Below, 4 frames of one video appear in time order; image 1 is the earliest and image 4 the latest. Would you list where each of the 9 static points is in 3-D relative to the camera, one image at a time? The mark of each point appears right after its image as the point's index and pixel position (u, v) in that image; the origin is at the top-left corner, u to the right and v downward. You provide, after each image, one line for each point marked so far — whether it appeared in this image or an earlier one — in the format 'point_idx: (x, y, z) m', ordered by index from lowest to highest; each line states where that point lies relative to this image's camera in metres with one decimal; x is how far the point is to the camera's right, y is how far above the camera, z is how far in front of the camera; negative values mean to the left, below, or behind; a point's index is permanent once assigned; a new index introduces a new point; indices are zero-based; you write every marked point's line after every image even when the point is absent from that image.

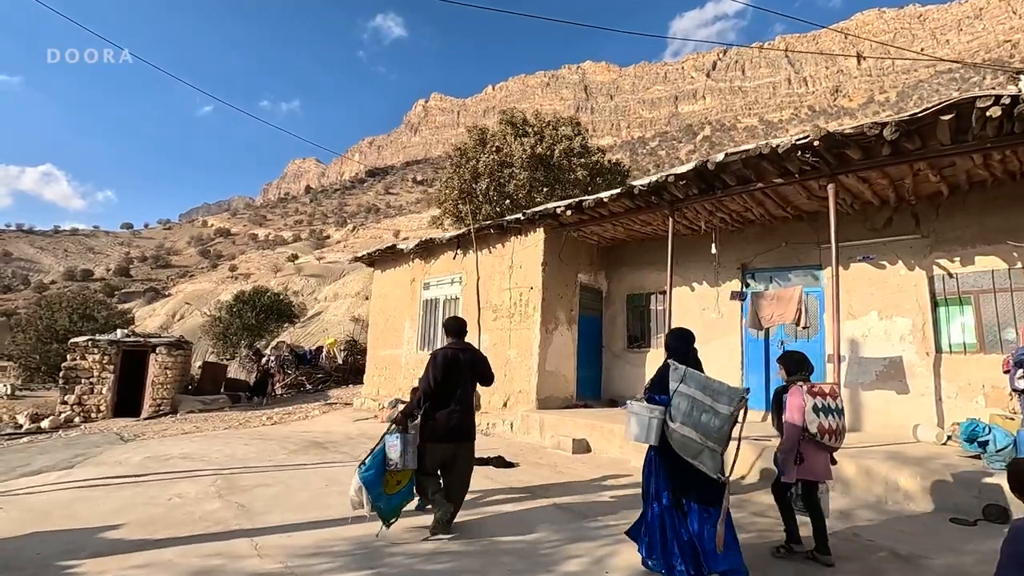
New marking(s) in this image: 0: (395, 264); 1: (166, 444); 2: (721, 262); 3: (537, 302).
0: (-2.5, +0.5, +12.9) m
1: (-5.0, -2.3, +8.8) m
2: (+3.3, +0.4, +9.4) m
3: (+0.4, -0.2, +9.4) m
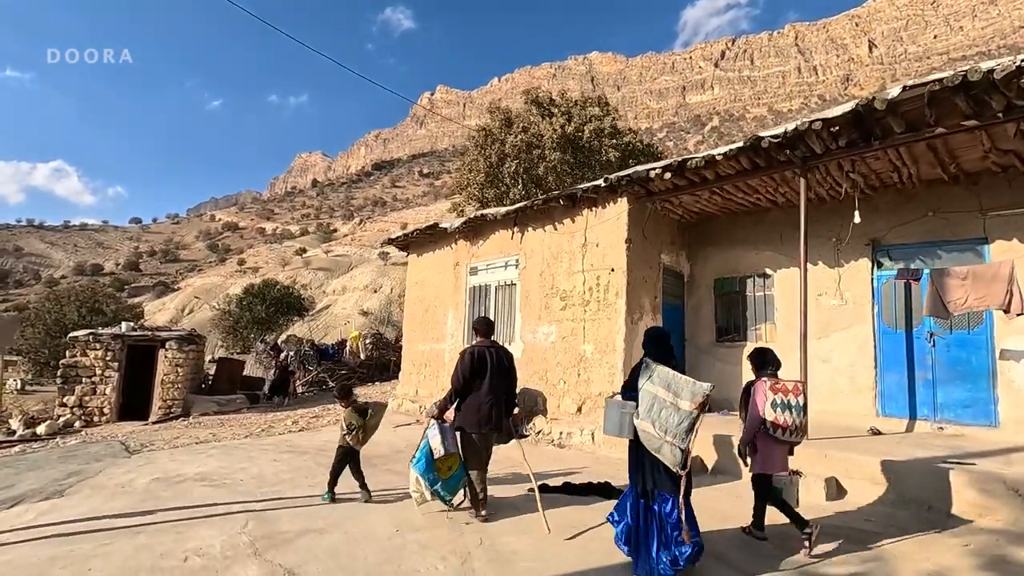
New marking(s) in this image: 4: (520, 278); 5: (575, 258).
0: (-1.5, +0.8, +11.3) m
1: (-4.0, -2.1, +7.3) m
2: (+4.3, +0.6, +7.8) m
3: (+1.4, 0.0, +7.8) m
4: (+0.1, +0.2, +9.3) m
5: (+0.9, +0.4, +8.5) m
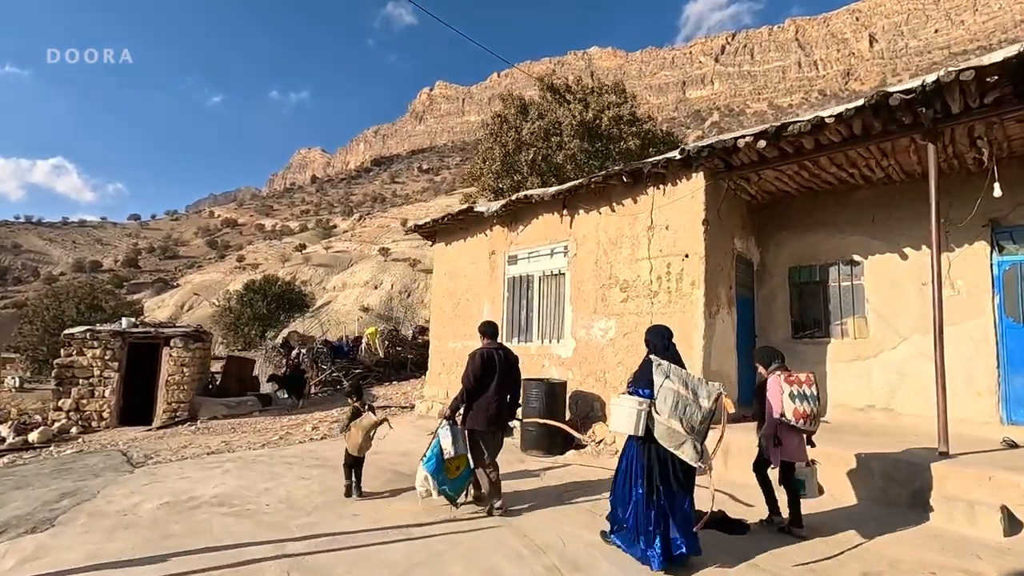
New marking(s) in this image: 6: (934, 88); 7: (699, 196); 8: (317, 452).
0: (-0.8, +0.9, +10.2) m
1: (-3.3, -2.0, +6.3) m
2: (+5.0, +0.8, +6.8) m
3: (+2.1, +0.1, +6.8) m
4: (+0.8, +0.3, +8.3) m
5: (+1.6, +0.5, +7.4) m
6: (+3.5, +1.7, +5.1) m
7: (+2.1, +1.1, +6.9) m
8: (-2.4, -2.0, +7.5) m
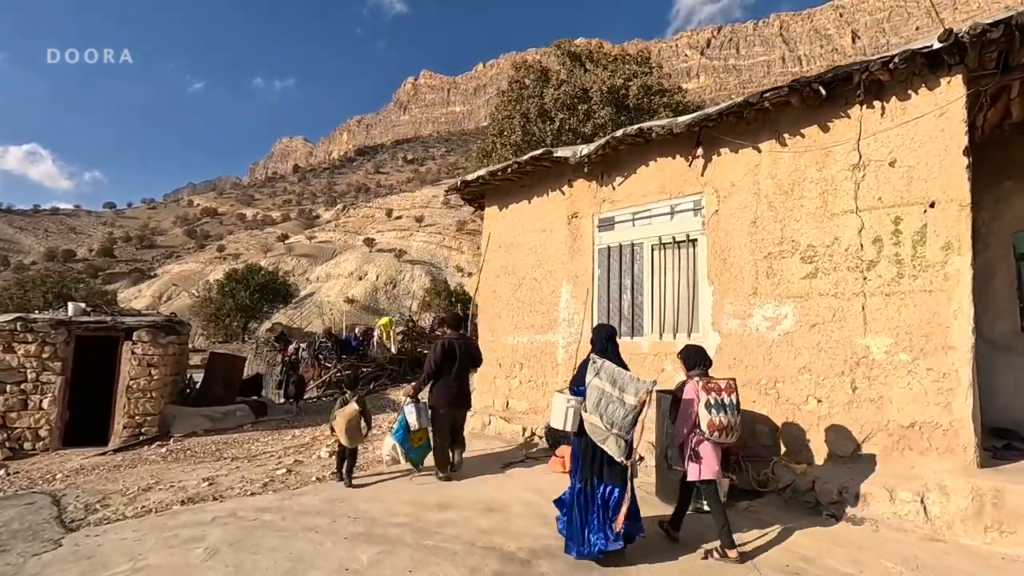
0: (+0.2, +1.2, +7.7) m
1: (-2.2, -1.7, +3.7) m
2: (+6.1, +1.0, +4.4) m
3: (+3.2, +0.4, +4.4) m
4: (+1.9, +0.6, +5.8) m
5: (+2.7, +0.8, +5.0) m
6: (+4.7, +1.9, +2.6) m
7: (+3.3, +1.3, +4.5) m
8: (-1.3, -1.8, +4.9) m
